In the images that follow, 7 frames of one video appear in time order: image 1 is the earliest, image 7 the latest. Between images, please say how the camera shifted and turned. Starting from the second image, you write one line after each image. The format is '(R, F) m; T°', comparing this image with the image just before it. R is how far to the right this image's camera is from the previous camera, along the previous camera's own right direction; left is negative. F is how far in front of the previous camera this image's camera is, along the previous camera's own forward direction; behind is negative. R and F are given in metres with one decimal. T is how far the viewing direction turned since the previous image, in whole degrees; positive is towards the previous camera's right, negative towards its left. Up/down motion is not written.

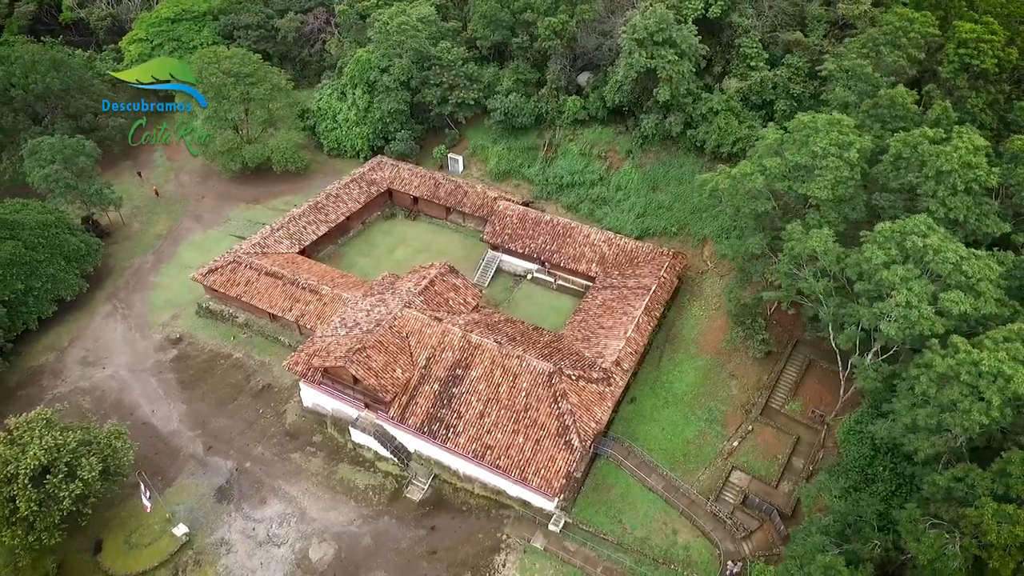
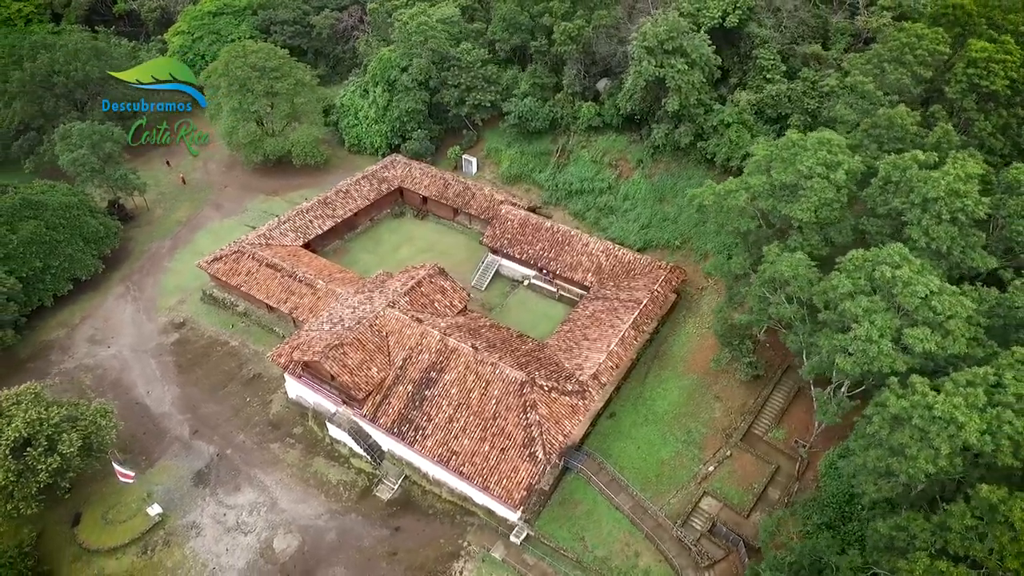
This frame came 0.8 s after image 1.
(+2.5, +0.3) m; -4°
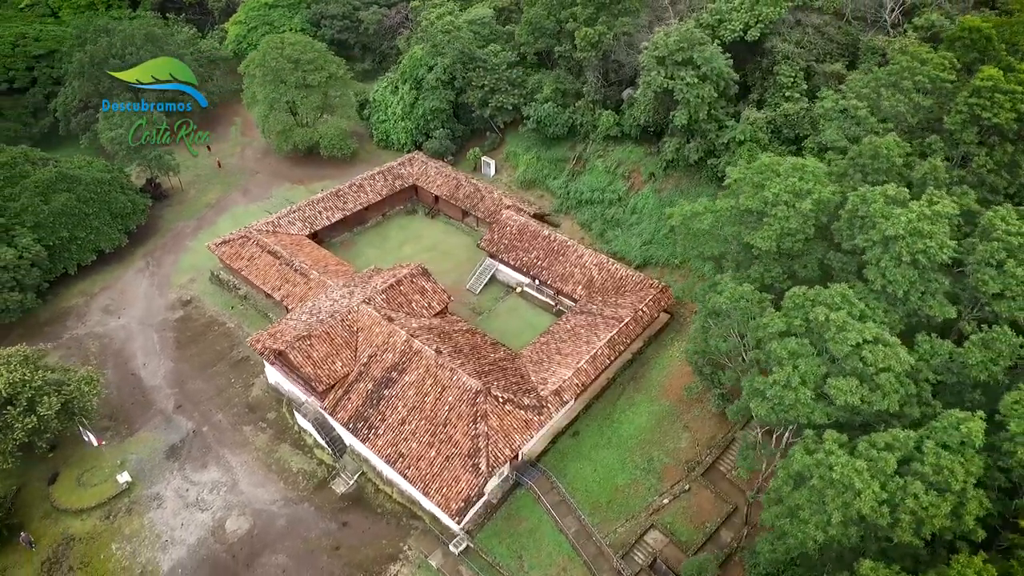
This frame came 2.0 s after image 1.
(+3.7, +0.6) m; -6°
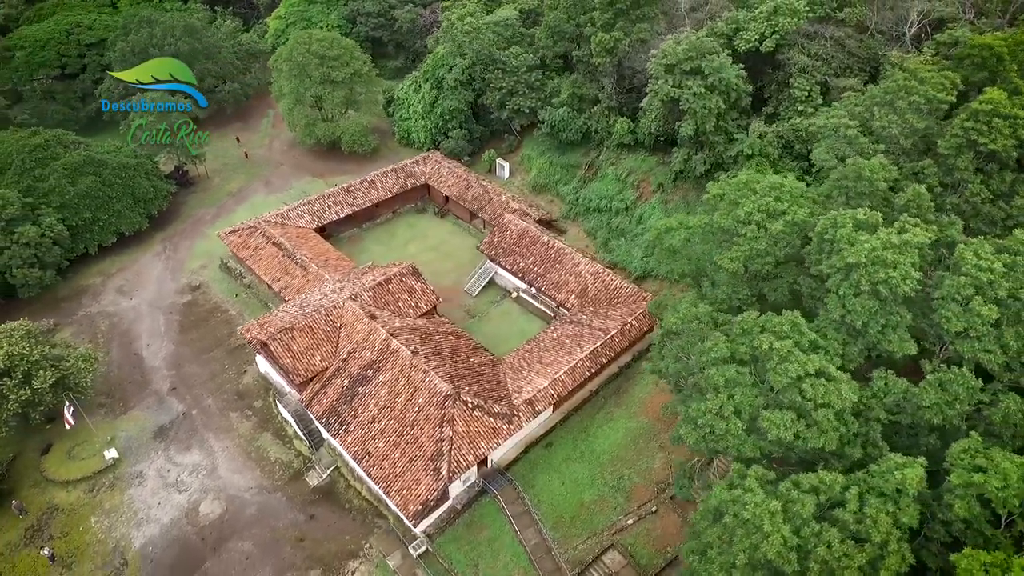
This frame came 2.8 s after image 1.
(+2.5, +0.3) m; -4°
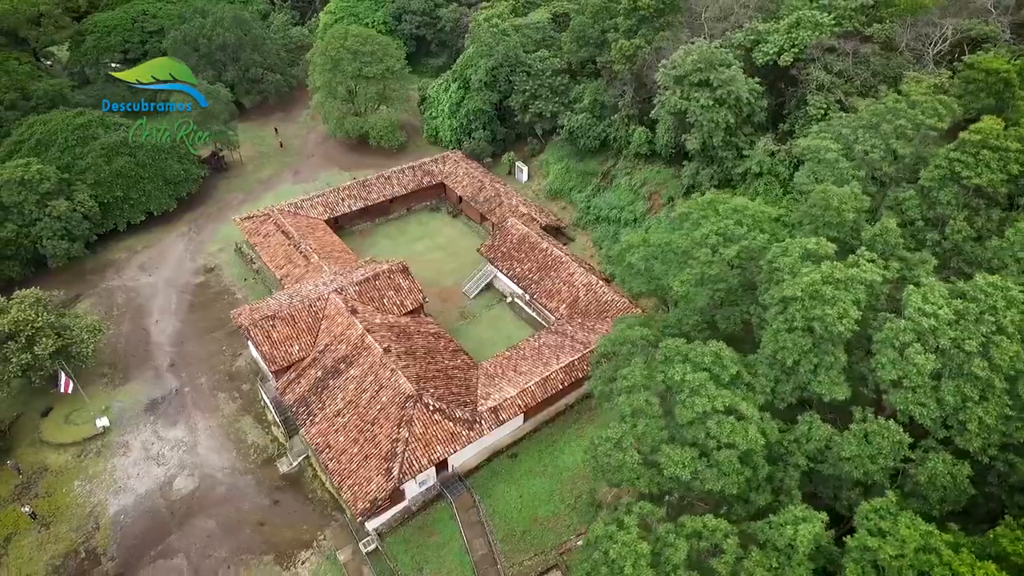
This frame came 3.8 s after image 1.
(+3.2, +0.5) m; -5°
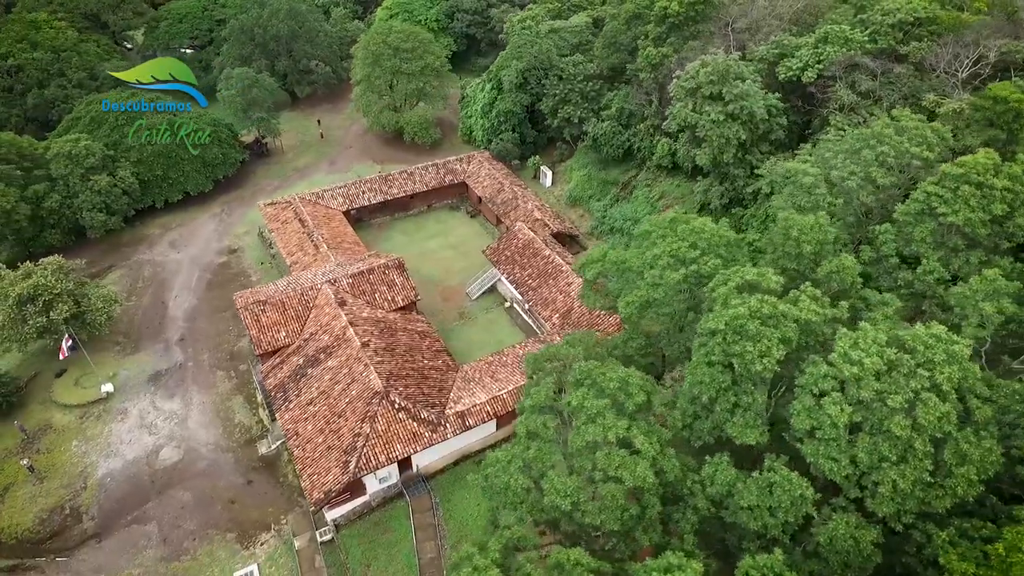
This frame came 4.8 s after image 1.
(+3.2, +0.5) m; -6°
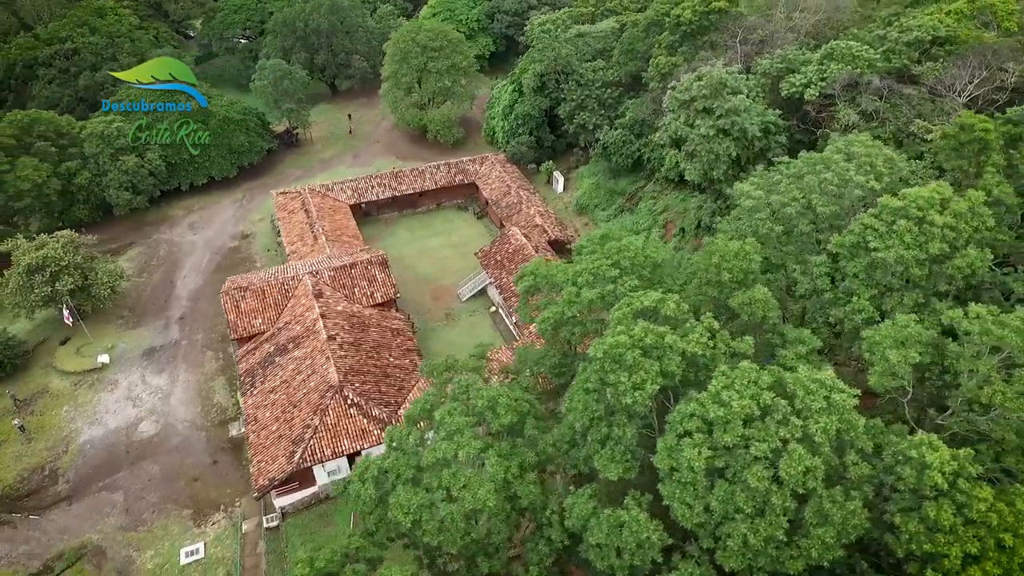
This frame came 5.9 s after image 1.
(+3.6, +0.5) m; -5°
